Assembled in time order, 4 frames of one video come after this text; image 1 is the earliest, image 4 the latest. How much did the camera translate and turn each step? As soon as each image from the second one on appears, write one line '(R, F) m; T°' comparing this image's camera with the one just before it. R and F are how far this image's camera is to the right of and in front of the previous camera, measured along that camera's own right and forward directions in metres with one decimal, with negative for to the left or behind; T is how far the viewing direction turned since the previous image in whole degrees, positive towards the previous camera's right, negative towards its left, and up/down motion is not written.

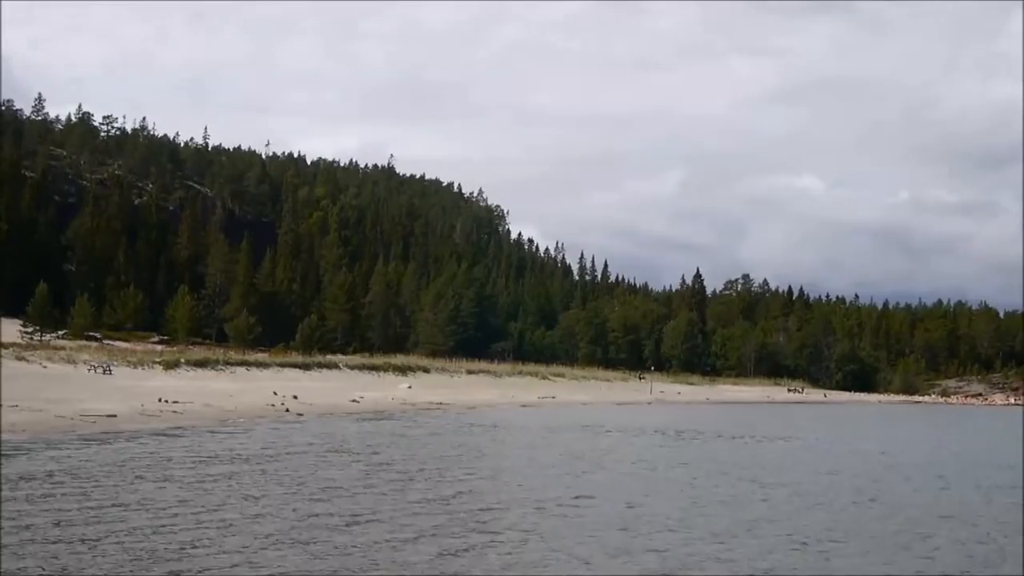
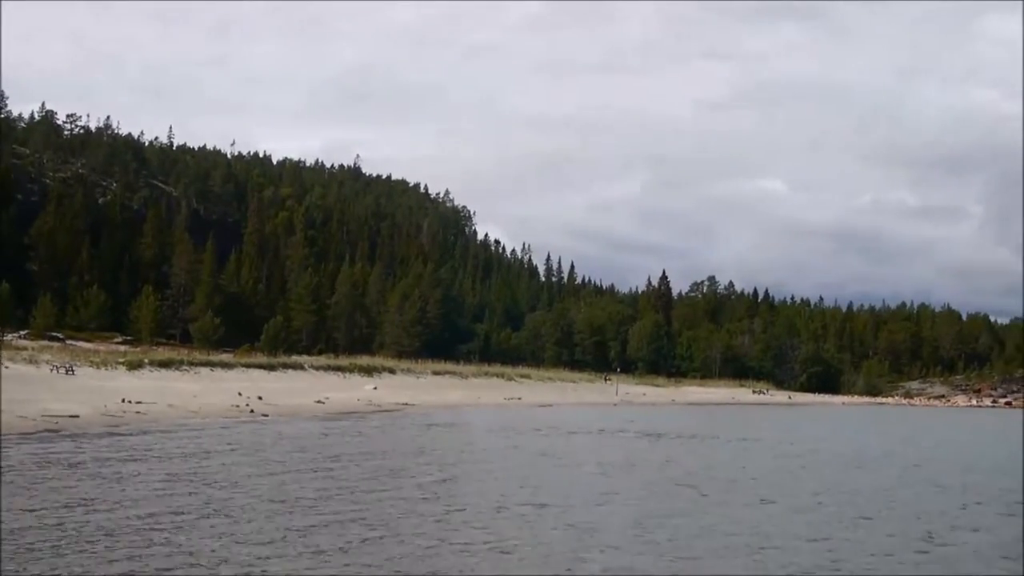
(0.0, 0.0) m; +1°
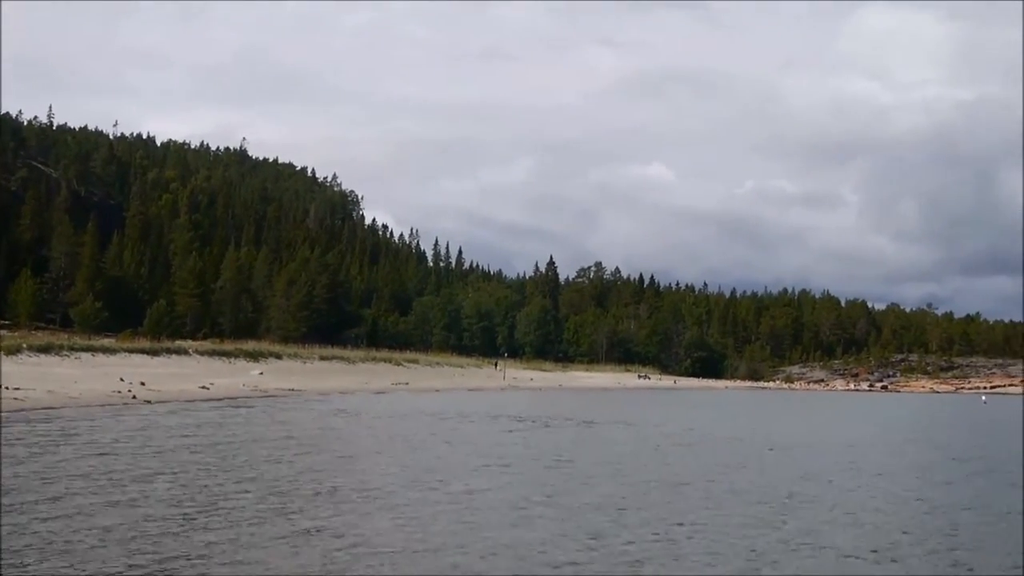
(-1.8, -1.9) m; +5°
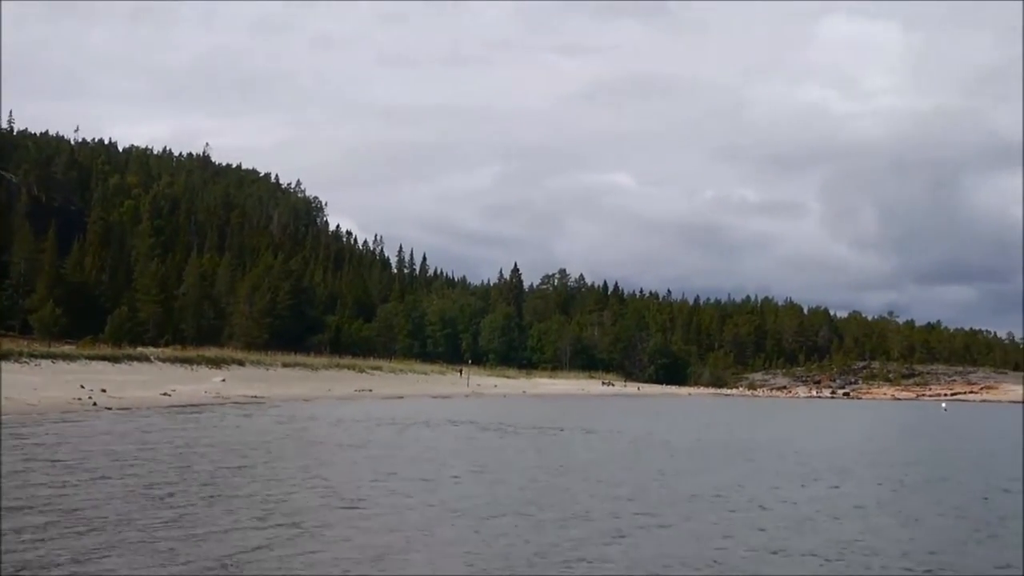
(0.0, 0.0) m; +1°
